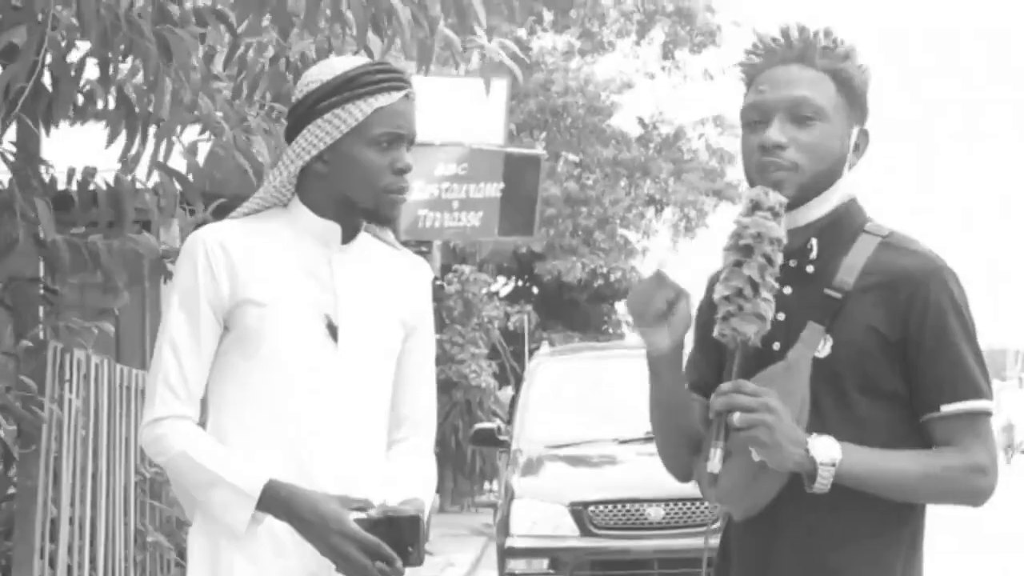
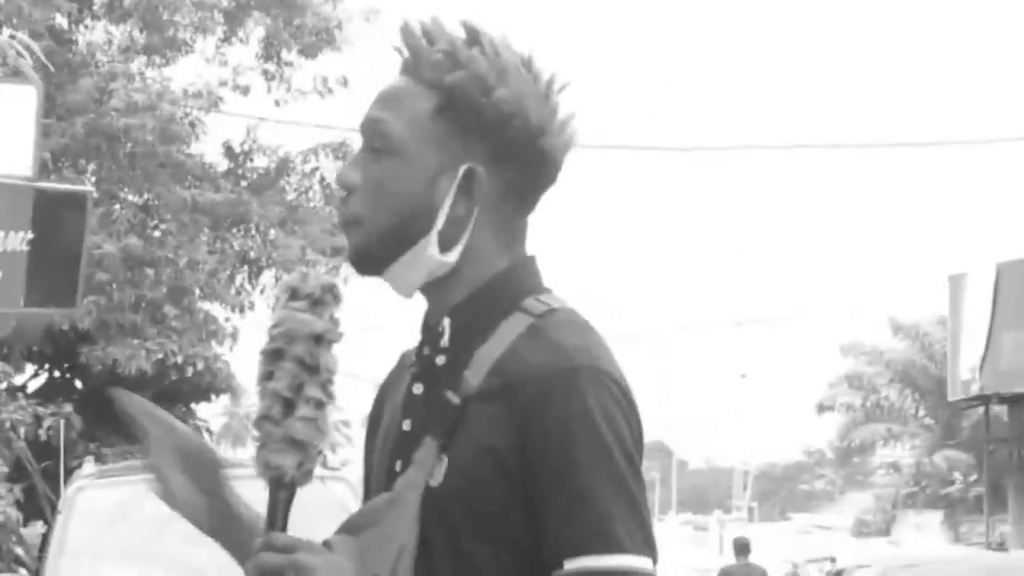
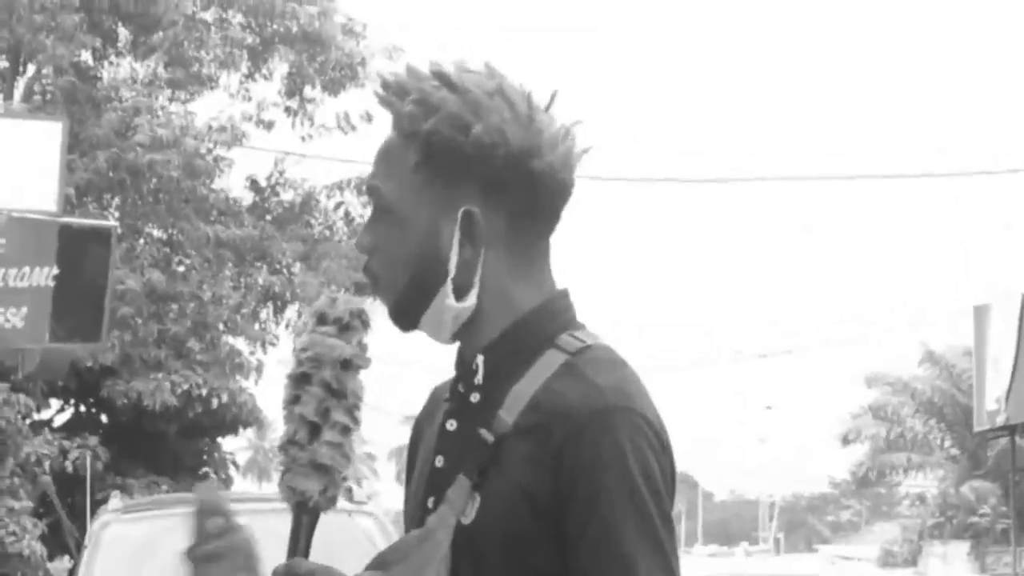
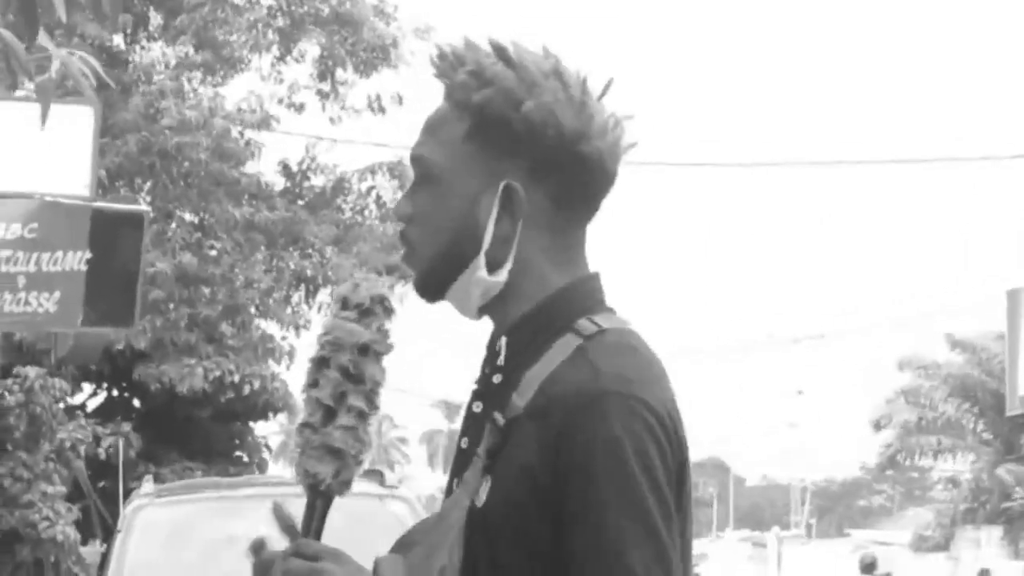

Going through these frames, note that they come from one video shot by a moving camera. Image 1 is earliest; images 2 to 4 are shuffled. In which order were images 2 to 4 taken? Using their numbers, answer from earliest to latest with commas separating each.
2, 3, 4
